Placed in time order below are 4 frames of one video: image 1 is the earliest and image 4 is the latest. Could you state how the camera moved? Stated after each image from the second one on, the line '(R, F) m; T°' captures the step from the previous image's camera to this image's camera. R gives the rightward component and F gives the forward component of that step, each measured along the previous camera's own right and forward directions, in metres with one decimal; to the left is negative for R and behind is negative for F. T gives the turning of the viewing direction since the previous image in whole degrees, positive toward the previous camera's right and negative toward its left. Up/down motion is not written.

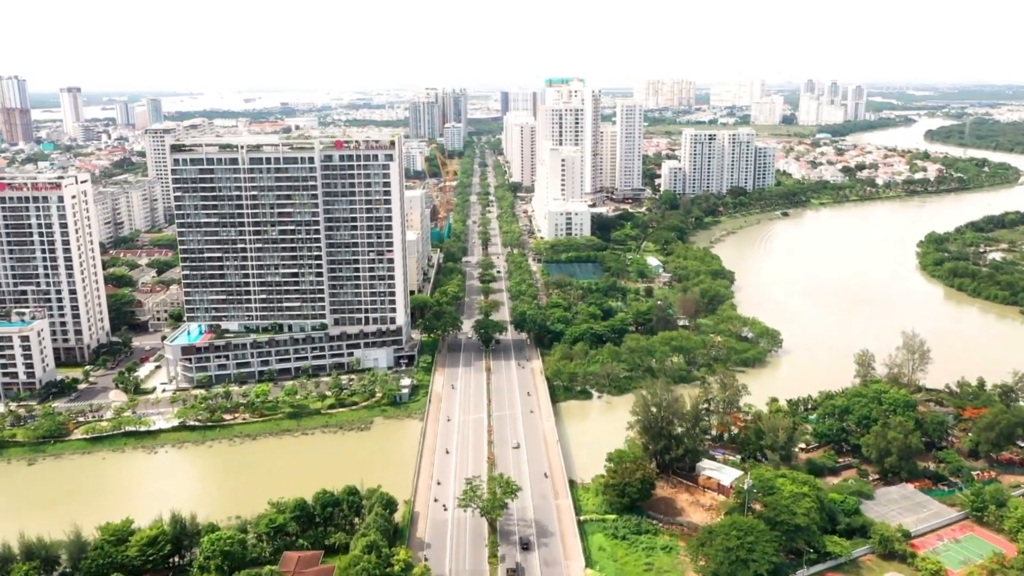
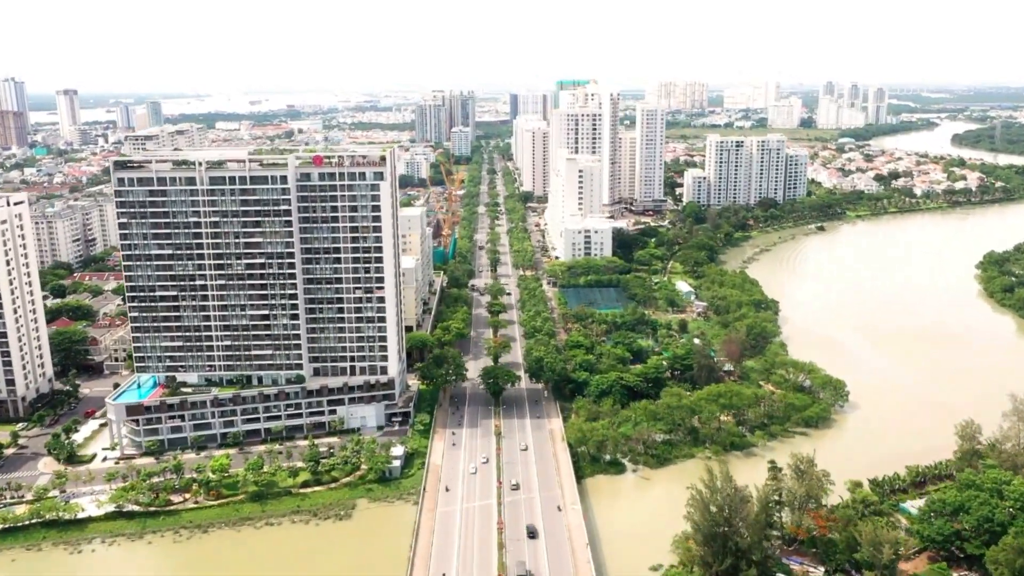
(-0.3, +6.9) m; -1°
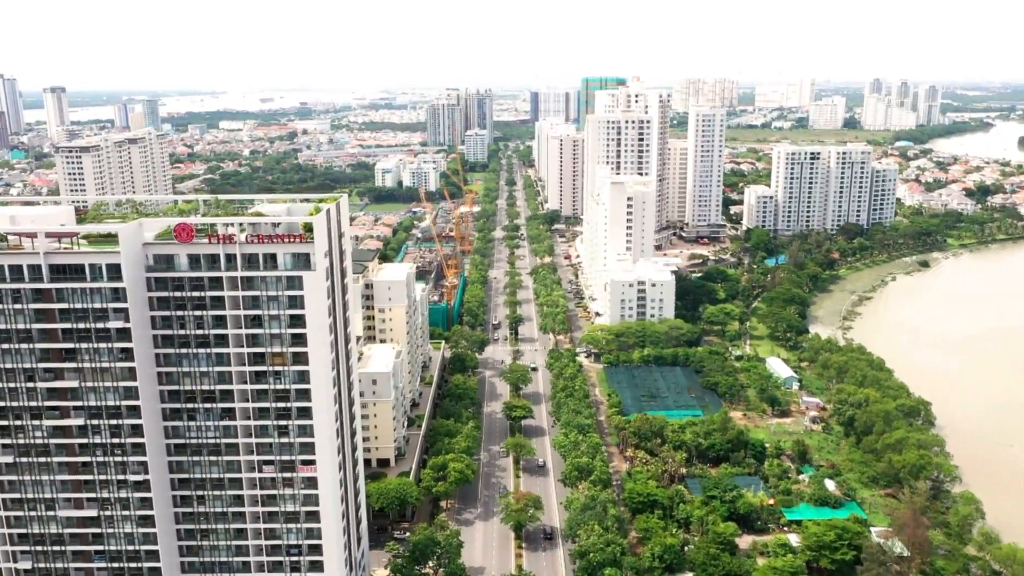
(-0.5, +15.4) m; -1°
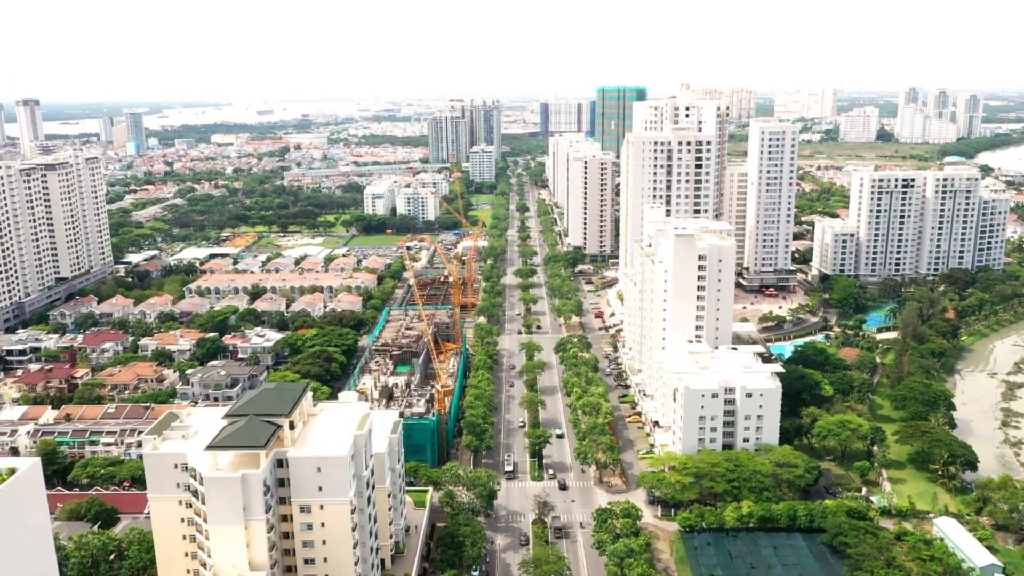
(-0.6, +14.4) m; 0°
